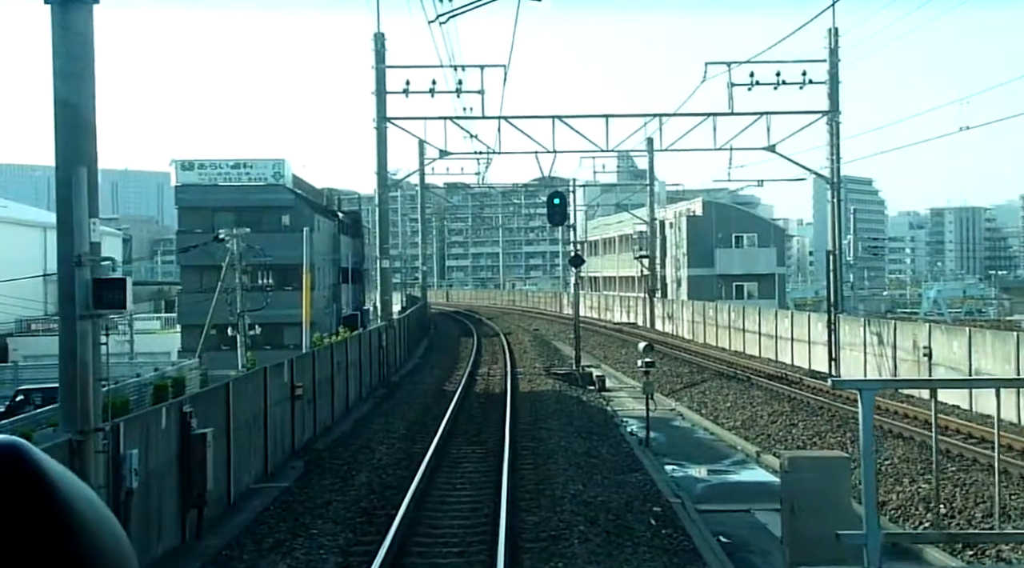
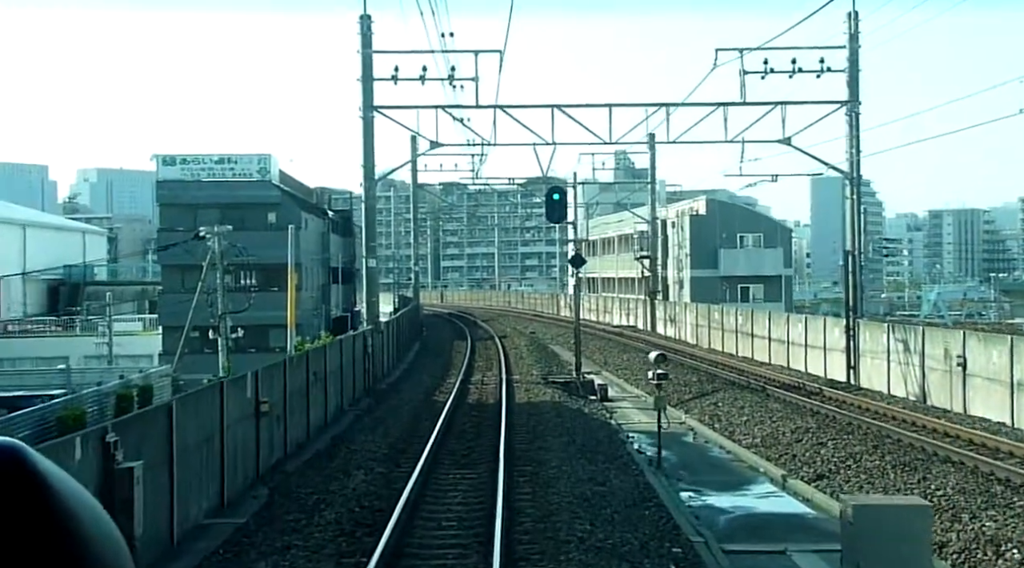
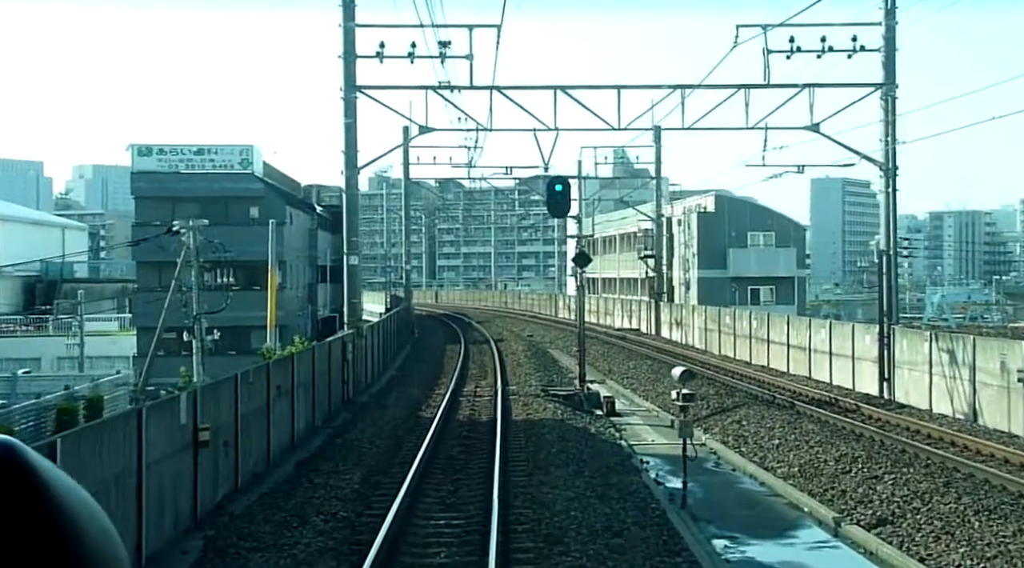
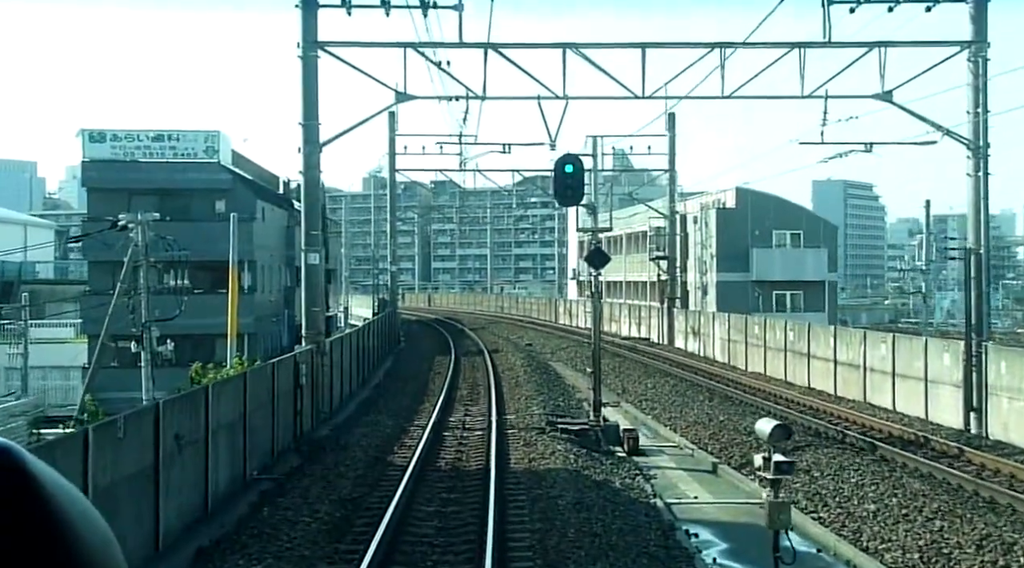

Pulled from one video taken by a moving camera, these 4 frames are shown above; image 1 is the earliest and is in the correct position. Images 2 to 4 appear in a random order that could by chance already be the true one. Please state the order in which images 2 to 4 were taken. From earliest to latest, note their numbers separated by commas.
2, 3, 4
